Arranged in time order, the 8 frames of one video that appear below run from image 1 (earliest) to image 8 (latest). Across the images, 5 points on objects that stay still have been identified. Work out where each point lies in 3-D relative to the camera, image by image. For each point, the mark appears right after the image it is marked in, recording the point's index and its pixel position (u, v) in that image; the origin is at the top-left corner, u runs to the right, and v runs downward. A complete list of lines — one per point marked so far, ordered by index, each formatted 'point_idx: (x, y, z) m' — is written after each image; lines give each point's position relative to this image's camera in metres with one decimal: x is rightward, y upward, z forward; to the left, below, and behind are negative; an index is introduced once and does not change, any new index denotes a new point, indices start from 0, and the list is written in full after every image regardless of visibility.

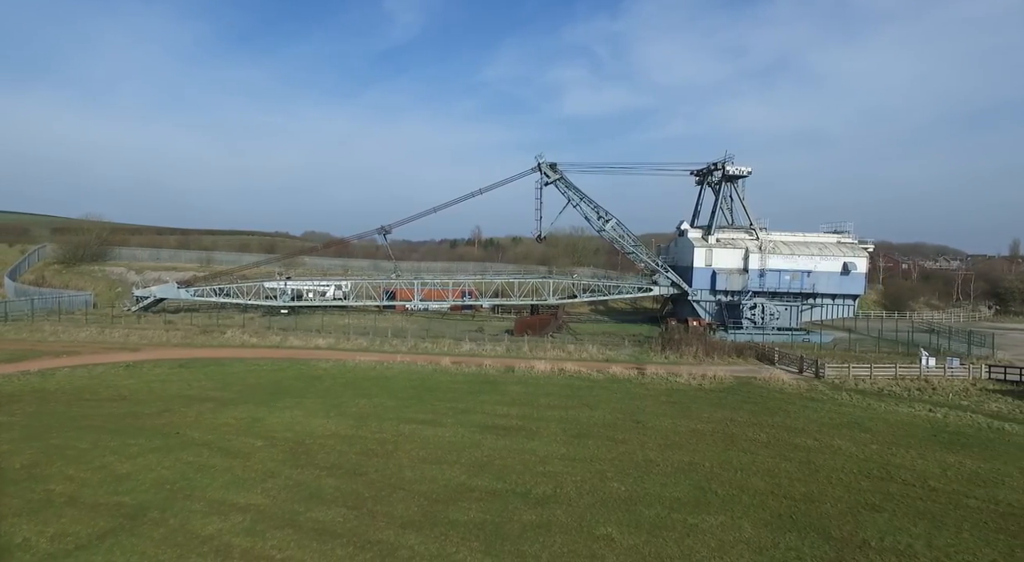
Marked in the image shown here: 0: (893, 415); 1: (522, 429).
0: (+12.4, -4.3, +18.3) m
1: (+0.3, -4.4, +16.7) m
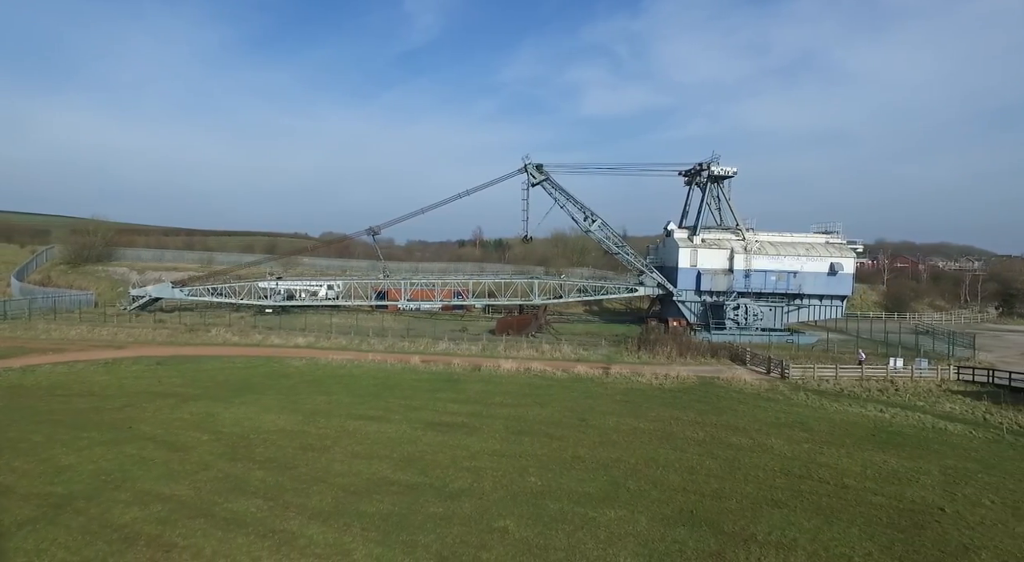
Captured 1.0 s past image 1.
0: (+10.7, -4.3, +18.3) m
1: (-1.4, -4.4, +17.0) m
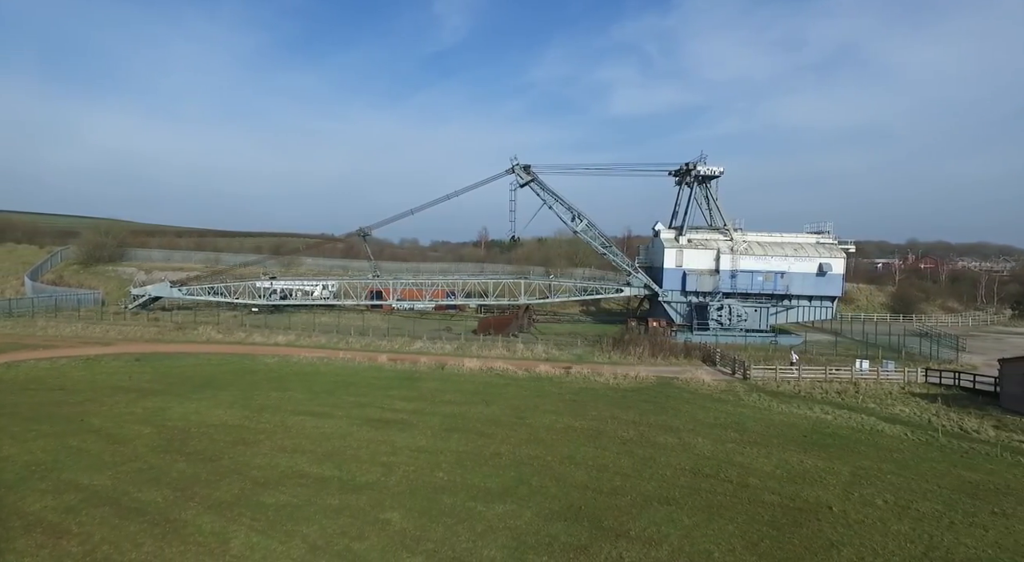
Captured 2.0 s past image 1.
0: (+8.8, -4.3, +18.2) m
1: (-3.4, -4.4, +17.3) m
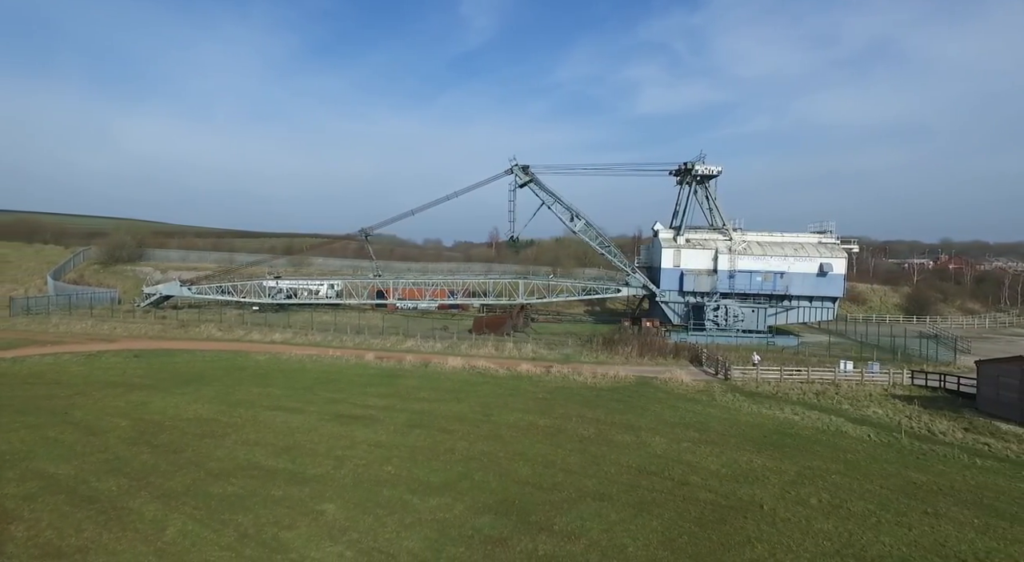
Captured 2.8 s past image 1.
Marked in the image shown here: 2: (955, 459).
0: (+7.7, -4.3, +18.1) m
1: (-4.5, -4.3, +17.7) m
2: (+10.9, -4.4, +13.8) m
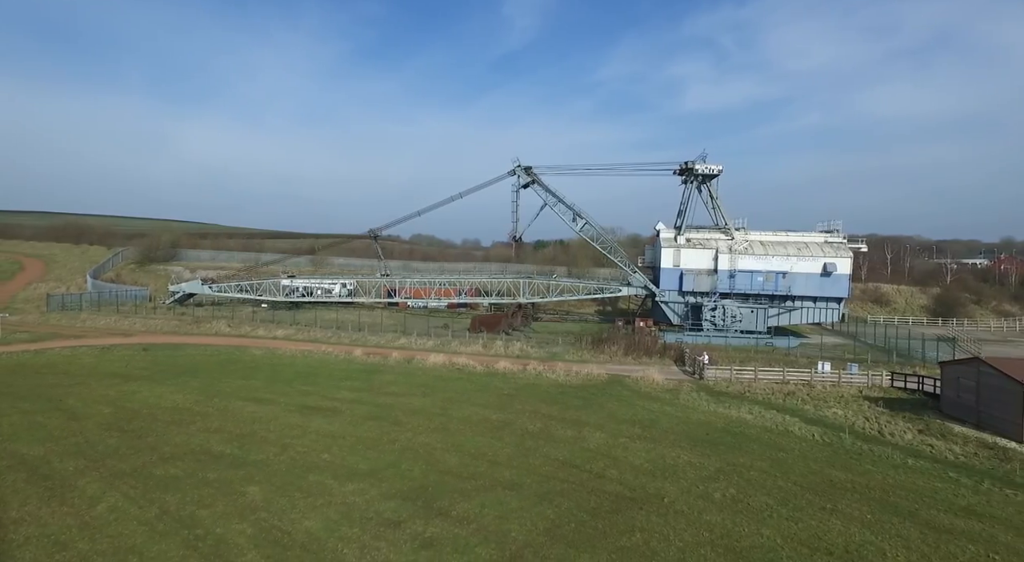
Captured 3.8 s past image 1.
0: (+6.3, -4.3, +18.2) m
1: (-6.0, -4.3, +18.6) m
2: (+9.2, -4.4, +13.7) m
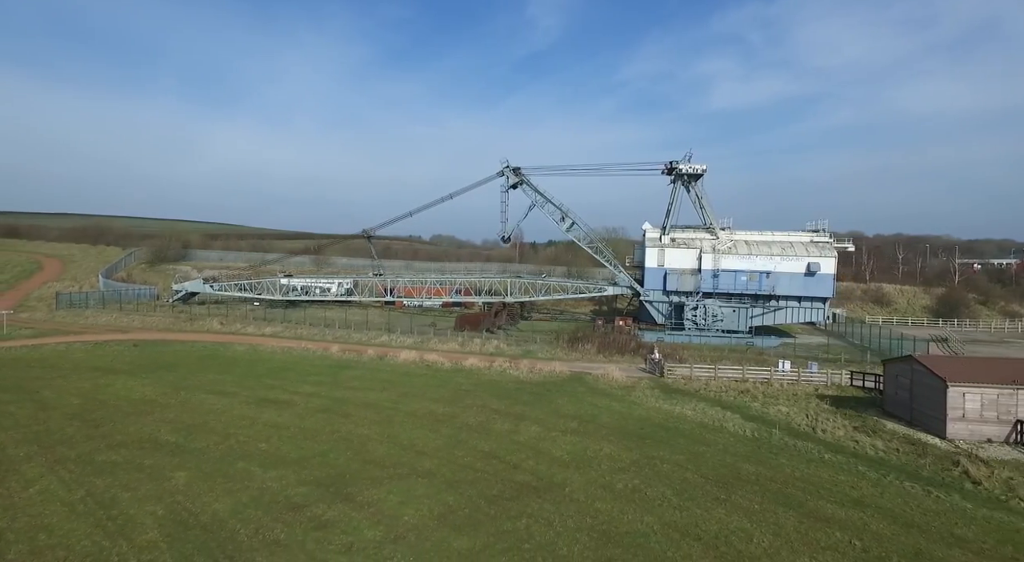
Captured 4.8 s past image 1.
0: (+4.5, -4.3, +18.6) m
1: (-7.7, -4.2, +19.3) m
2: (+7.3, -4.3, +14.0) m
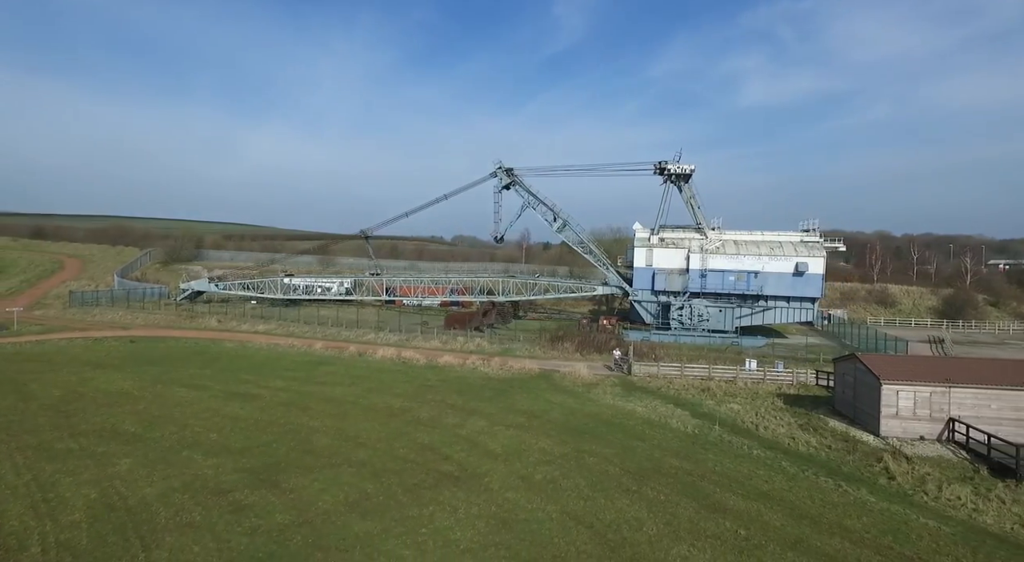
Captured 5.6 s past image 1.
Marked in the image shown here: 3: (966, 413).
0: (+3.0, -4.2, +18.9) m
1: (-9.2, -4.1, +20.0) m
2: (+5.7, -4.3, +14.2) m
3: (+11.5, -3.3, +14.1) m
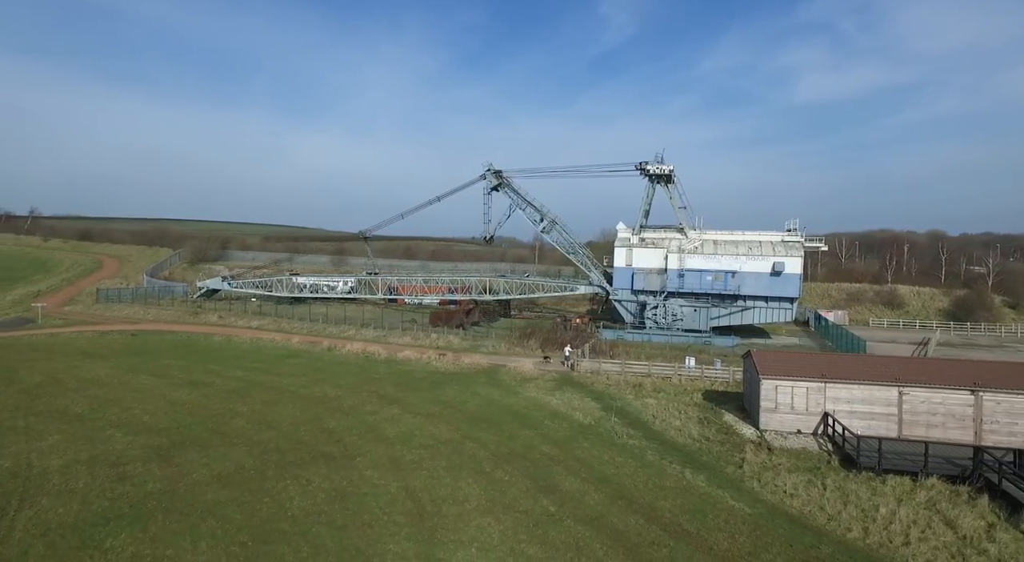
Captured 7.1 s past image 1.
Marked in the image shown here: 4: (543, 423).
0: (+0.4, -4.1, +19.8) m
1: (-11.7, -4.0, +21.6) m
2: (+2.7, -4.2, +15.0) m
3: (+8.5, -3.3, +14.5) m
4: (+1.0, -4.2, +16.7) m
